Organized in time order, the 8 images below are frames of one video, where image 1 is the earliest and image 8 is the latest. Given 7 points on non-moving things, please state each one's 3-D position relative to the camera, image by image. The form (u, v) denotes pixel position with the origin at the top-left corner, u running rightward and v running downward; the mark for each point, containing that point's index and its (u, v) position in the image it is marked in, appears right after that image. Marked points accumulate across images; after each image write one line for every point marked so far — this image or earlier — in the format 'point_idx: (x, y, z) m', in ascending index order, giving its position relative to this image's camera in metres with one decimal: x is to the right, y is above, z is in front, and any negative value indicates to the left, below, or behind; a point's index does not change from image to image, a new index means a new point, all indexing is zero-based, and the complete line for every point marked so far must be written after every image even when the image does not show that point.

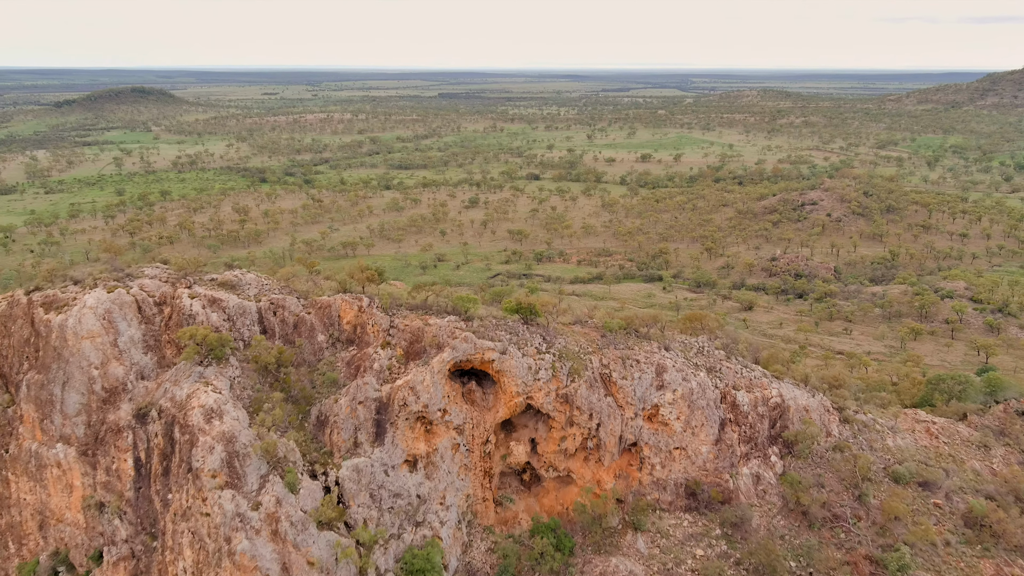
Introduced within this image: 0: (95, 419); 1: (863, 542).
0: (-5.7, -1.7, +11.9) m
1: (+5.0, -3.5, +12.7) m
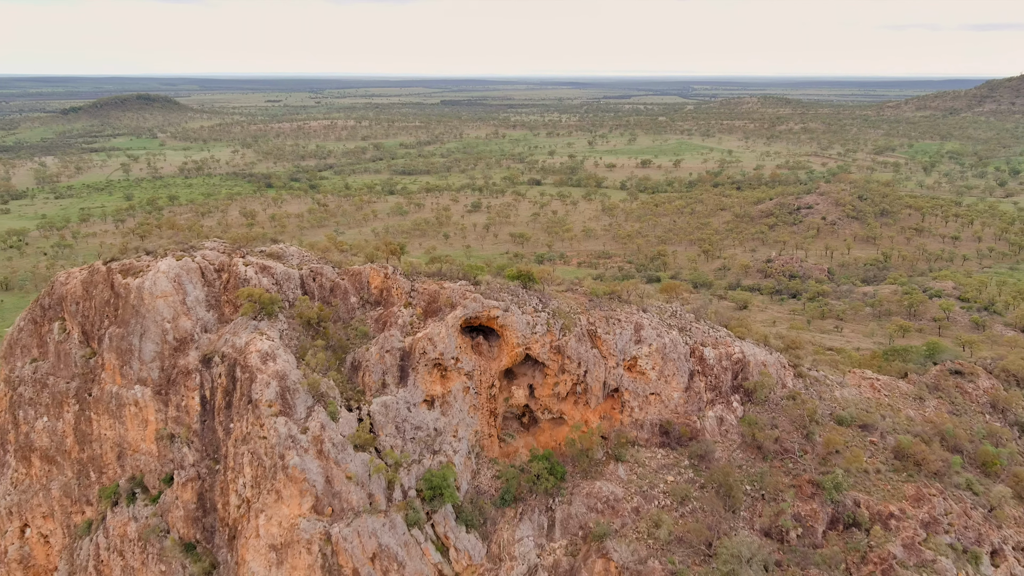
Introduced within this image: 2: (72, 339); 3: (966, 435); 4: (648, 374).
0: (-5.7, -1.2, +14.3) m
1: (+5.0, -3.0, +15.0) m
2: (-7.8, -0.9, +15.3) m
3: (+8.2, -2.6, +15.7) m
4: (+2.4, -1.4, +15.5) m
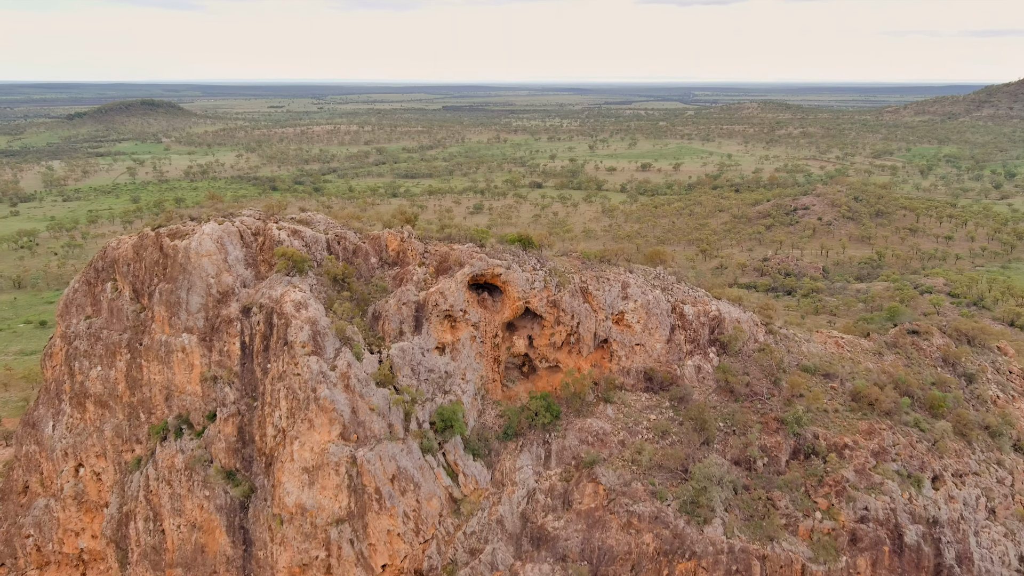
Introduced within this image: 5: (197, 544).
0: (-5.6, -0.5, +16.2) m
1: (+5.0, -2.2, +16.9) m
2: (-7.8, -0.2, +17.2) m
3: (+8.2, -1.8, +17.6) m
4: (+2.4, -0.7, +17.5) m
5: (-5.8, -4.7, +16.0) m
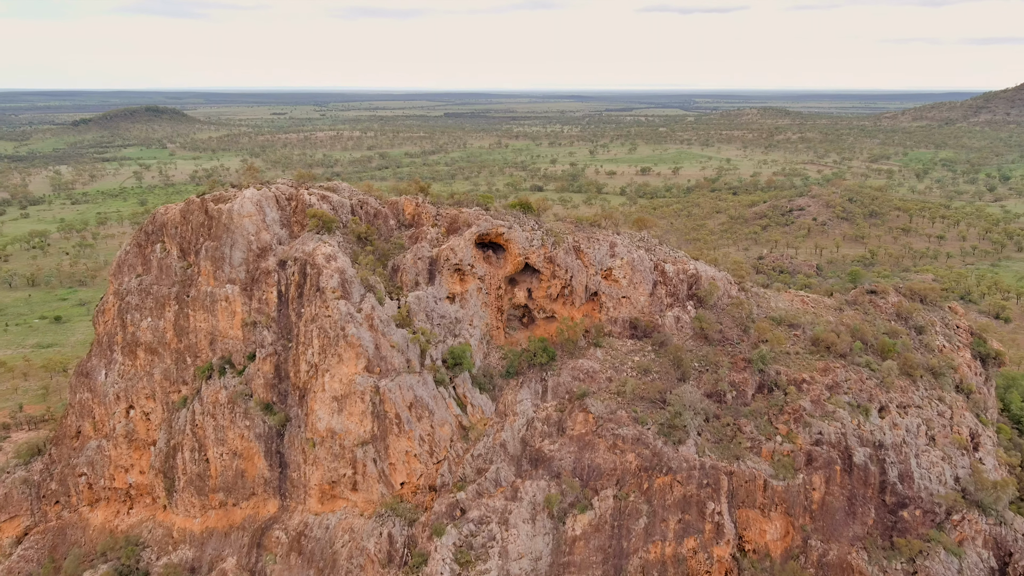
0: (-5.6, +0.4, +18.6) m
1: (+5.1, -1.3, +19.2) m
2: (-7.7, +0.7, +19.6) m
3: (+8.3, -0.9, +19.9) m
4: (+2.5, +0.2, +19.8) m
5: (-5.8, -3.8, +18.3) m
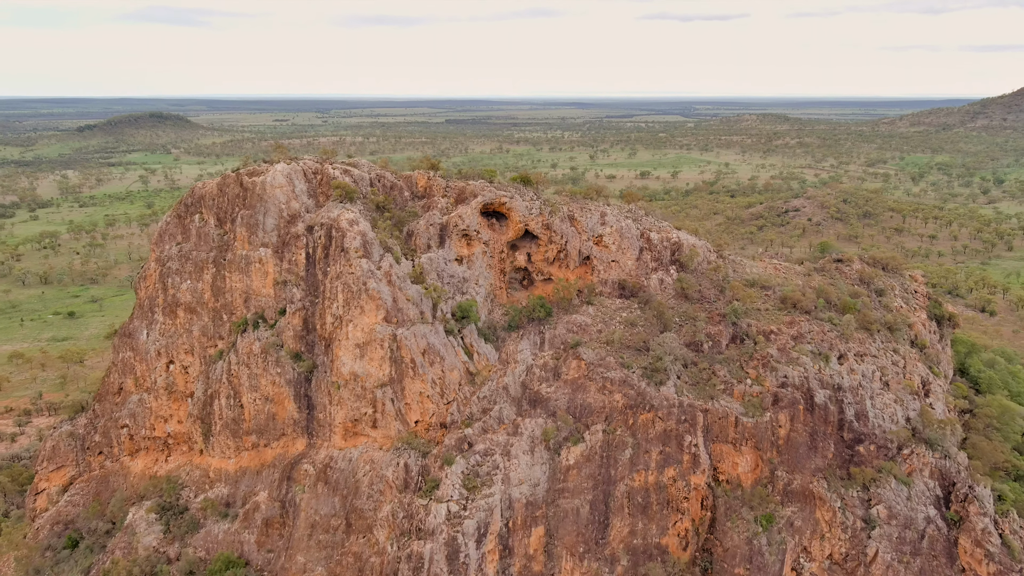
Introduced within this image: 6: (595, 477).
0: (-5.6, +1.3, +20.9) m
1: (+5.1, -0.5, +21.5) m
2: (-7.7, +1.6, +21.9) m
3: (+8.3, -0.1, +22.2) m
4: (+2.5, +1.0, +22.1) m
5: (-5.8, -3.0, +20.6) m
6: (+1.8, -4.1, +19.0) m
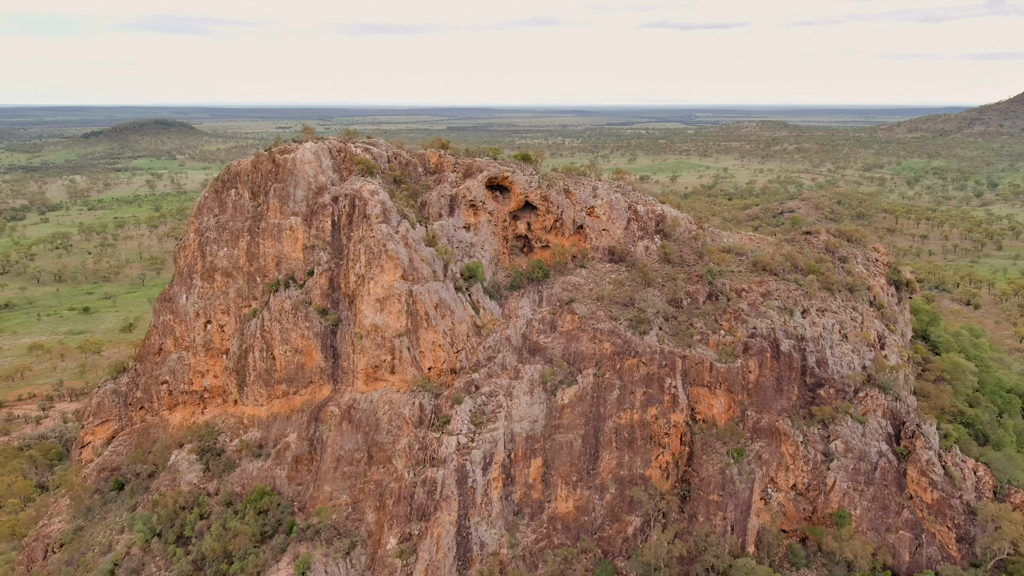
0: (-5.5, +2.3, +23.5) m
1: (+5.1, +0.5, +24.1) m
2: (-7.7, +2.6, +24.6) m
3: (+8.4, +0.9, +24.8) m
4: (+2.5, +2.0, +24.7) m
5: (-5.7, -2.0, +23.2) m
6: (+1.9, -3.1, +21.6) m
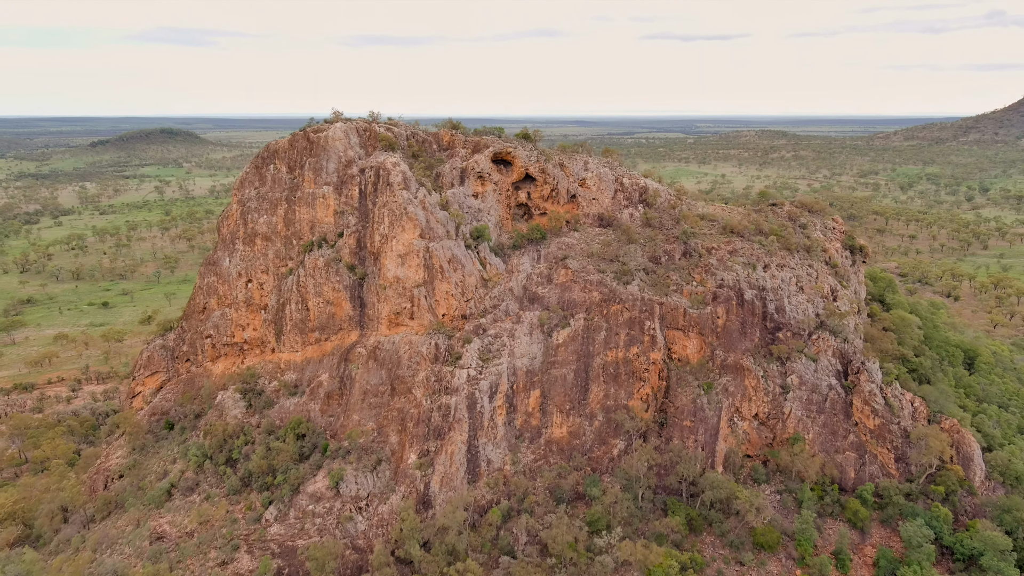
0: (-5.5, +3.5, +27.2) m
1: (+5.2, +1.7, +27.8) m
2: (-7.6, +3.8, +28.3) m
3: (+8.4, +2.1, +28.5) m
4: (+2.6, +3.2, +28.4) m
5: (-5.7, -0.8, +26.8) m
6: (+1.9, -1.9, +25.3) m
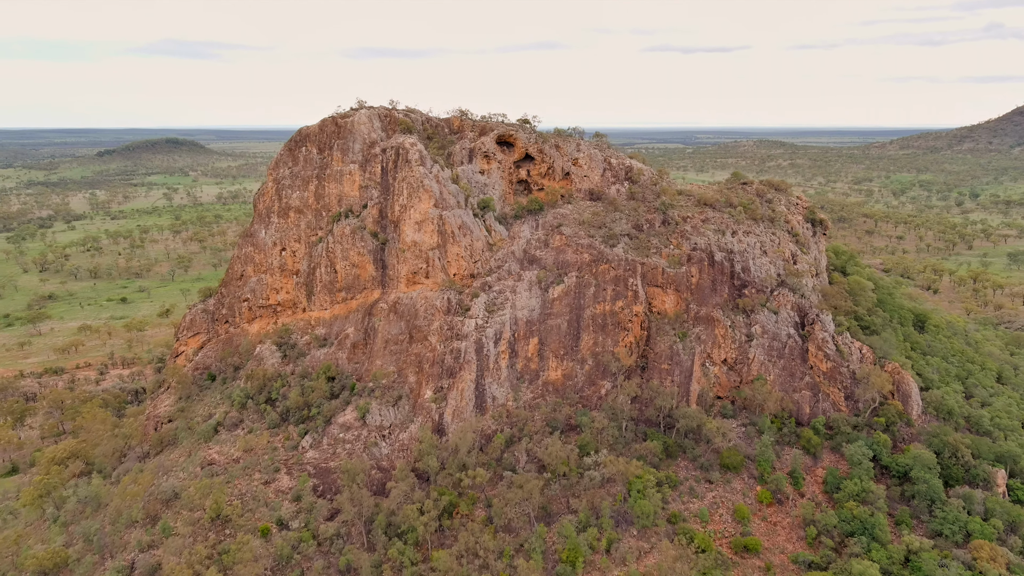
0: (-5.4, +4.8, +31.3) m
1: (+5.3, +3.0, +31.8) m
2: (-7.5, +5.0, +32.3) m
3: (+8.5, +3.3, +32.5) m
4: (+2.7, +4.4, +32.4) m
5: (-5.6, +0.5, +30.8) m
6: (+2.0, -0.6, +29.2) m
